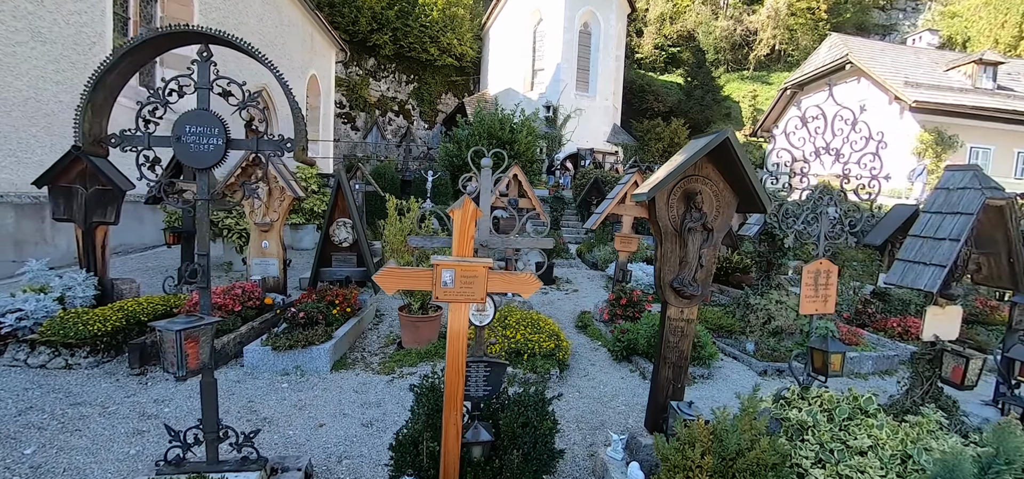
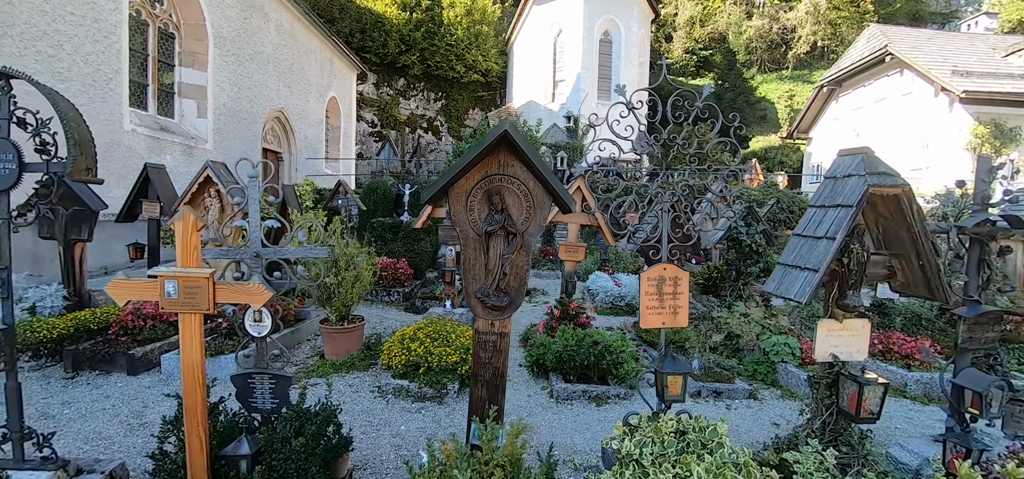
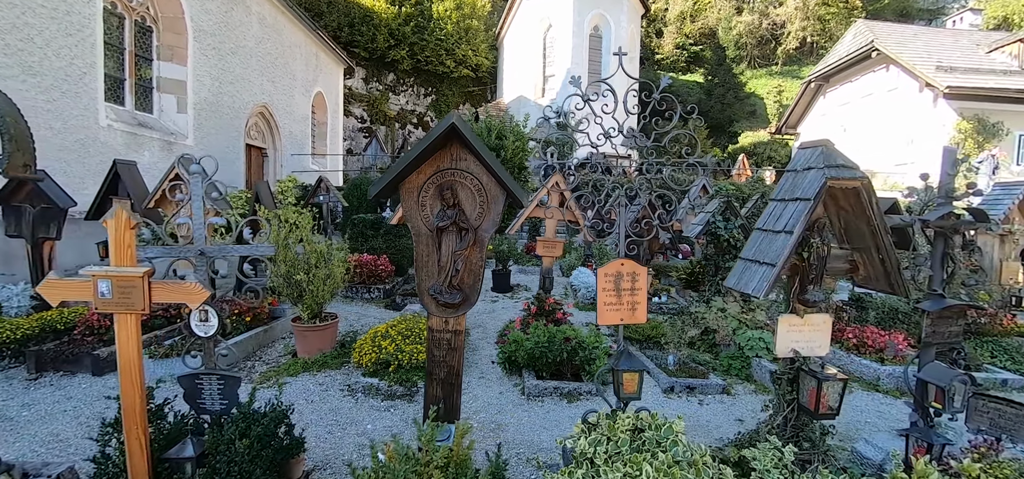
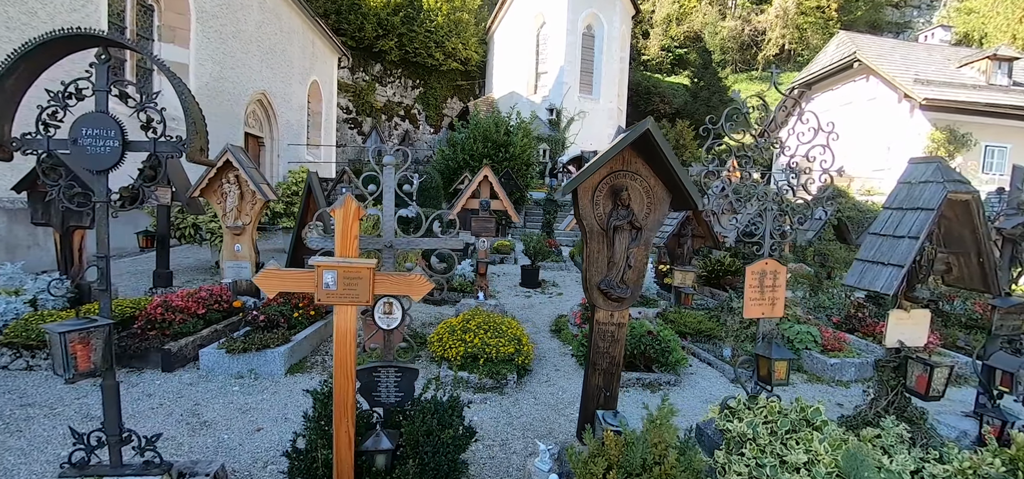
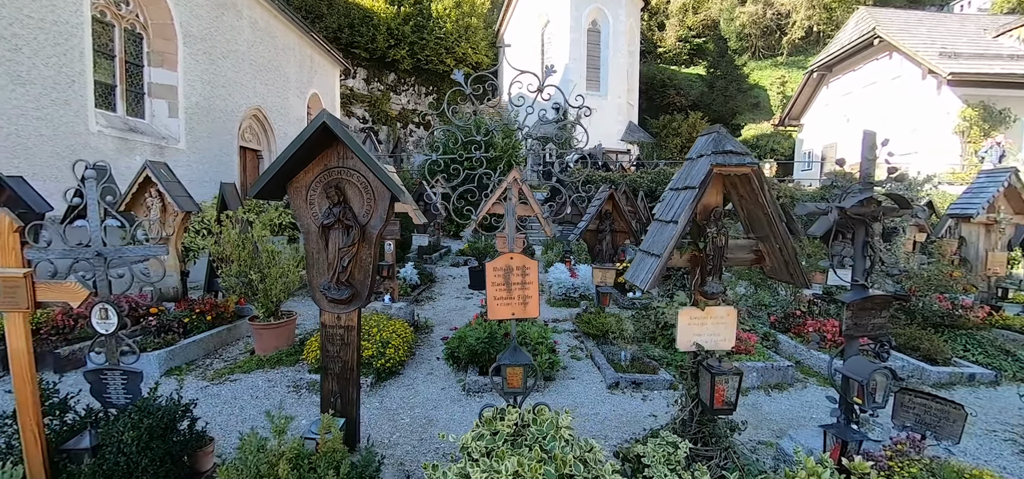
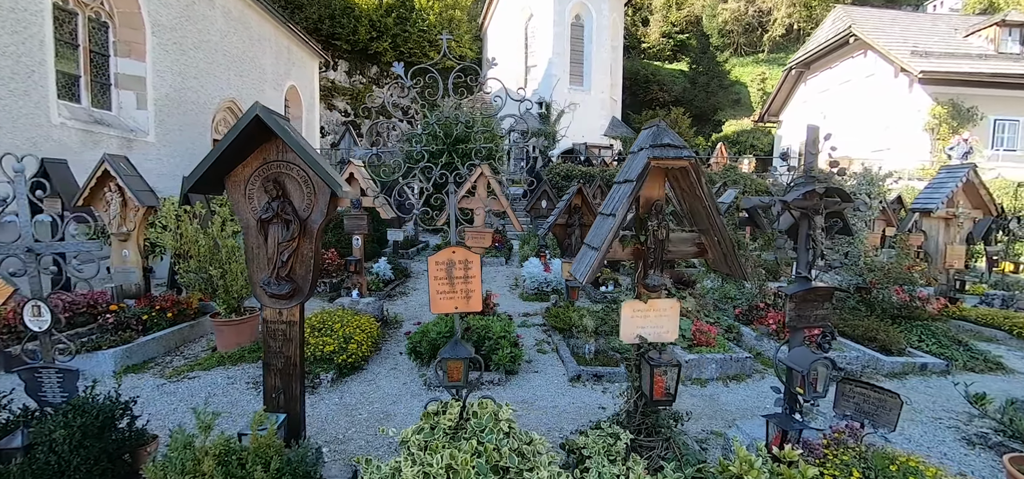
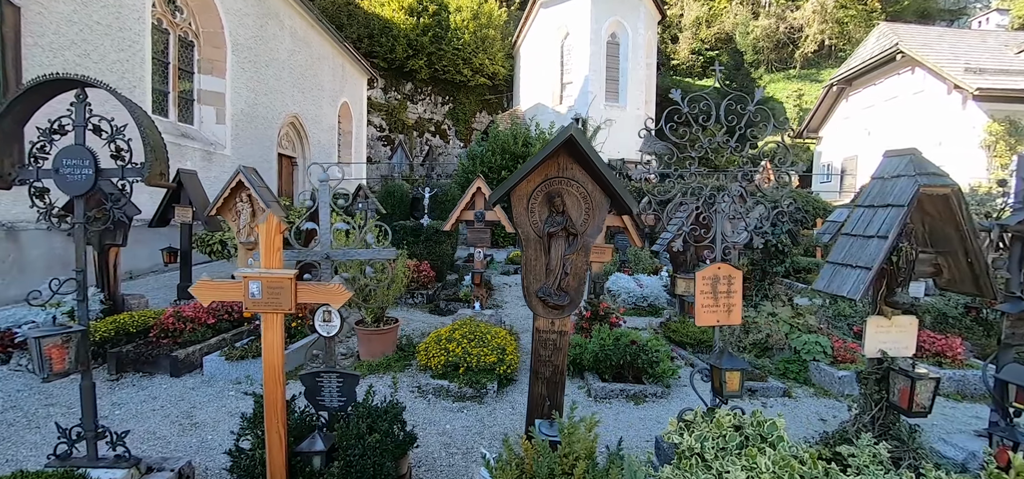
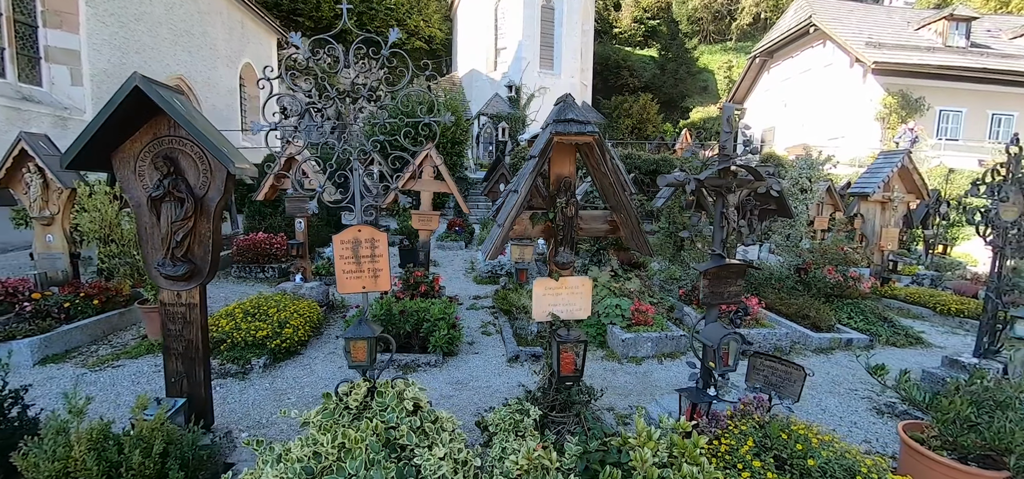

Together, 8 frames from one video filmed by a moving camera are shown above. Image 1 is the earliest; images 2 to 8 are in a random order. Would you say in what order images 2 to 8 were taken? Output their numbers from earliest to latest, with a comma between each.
4, 7, 2, 3, 5, 6, 8
